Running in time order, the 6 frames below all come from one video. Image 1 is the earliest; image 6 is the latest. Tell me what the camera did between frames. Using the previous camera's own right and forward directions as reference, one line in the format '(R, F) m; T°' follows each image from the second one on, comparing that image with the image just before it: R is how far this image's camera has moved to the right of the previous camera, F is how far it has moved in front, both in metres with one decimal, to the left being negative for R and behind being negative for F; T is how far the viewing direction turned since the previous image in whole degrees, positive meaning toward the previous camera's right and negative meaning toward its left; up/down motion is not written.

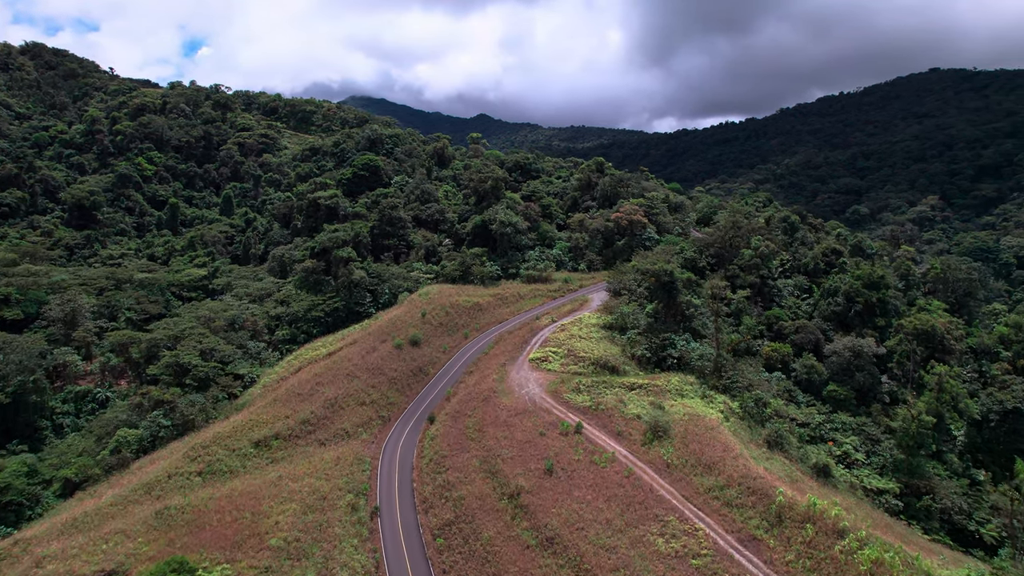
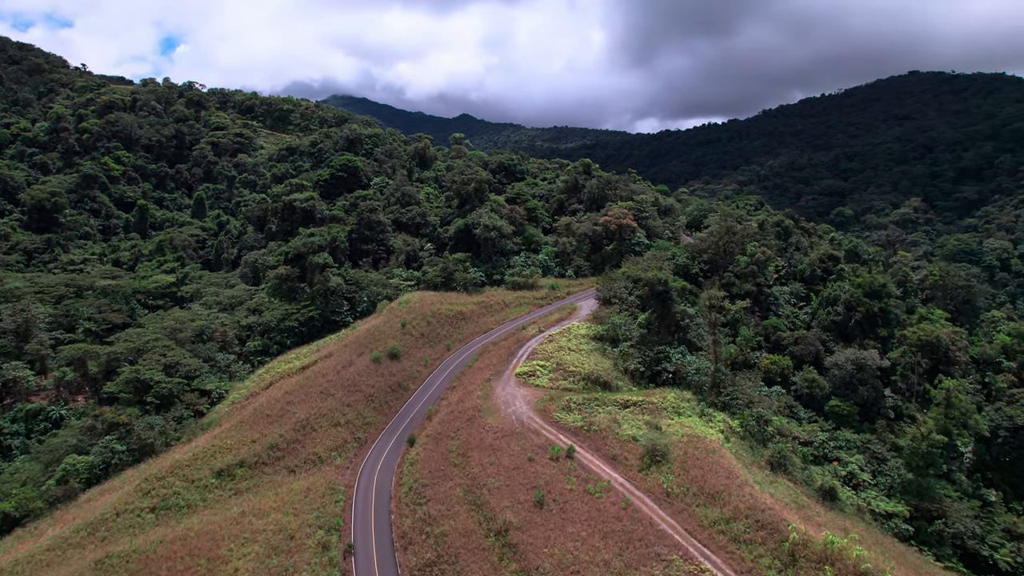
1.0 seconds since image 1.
(-0.1, +2.3) m; +2°
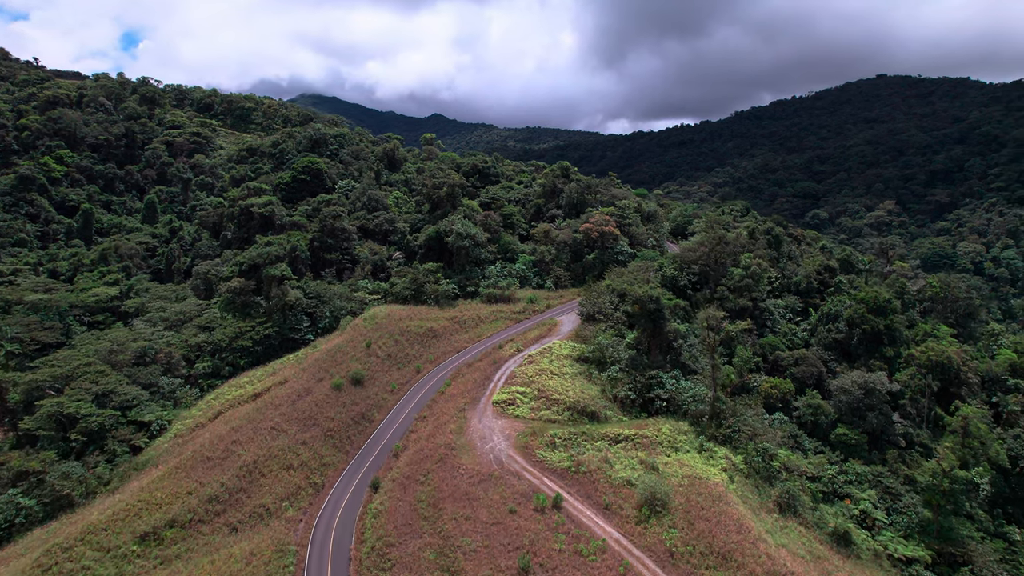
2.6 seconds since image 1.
(0.0, +3.6) m; +3°
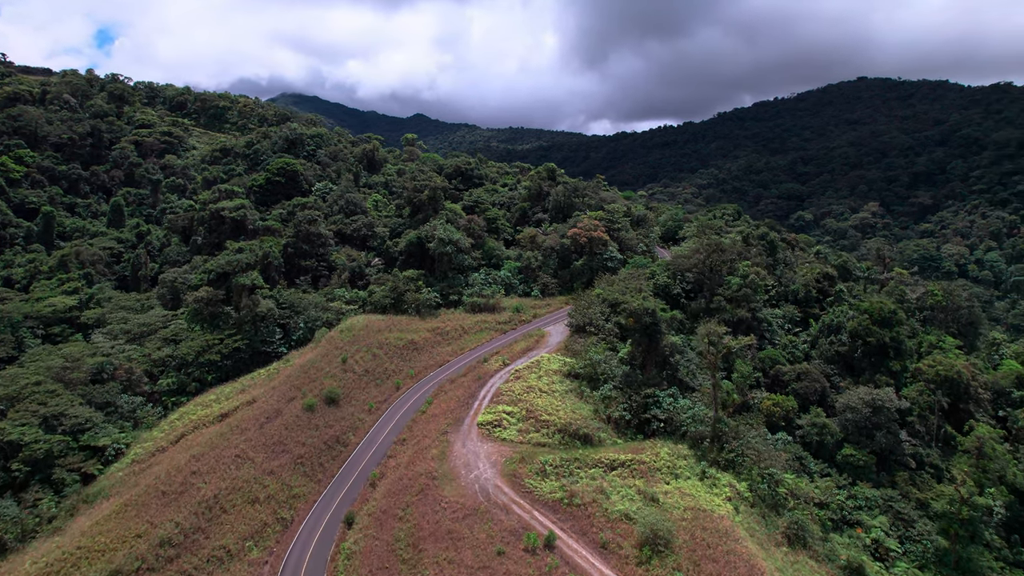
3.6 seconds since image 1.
(-0.1, +2.2) m; +2°
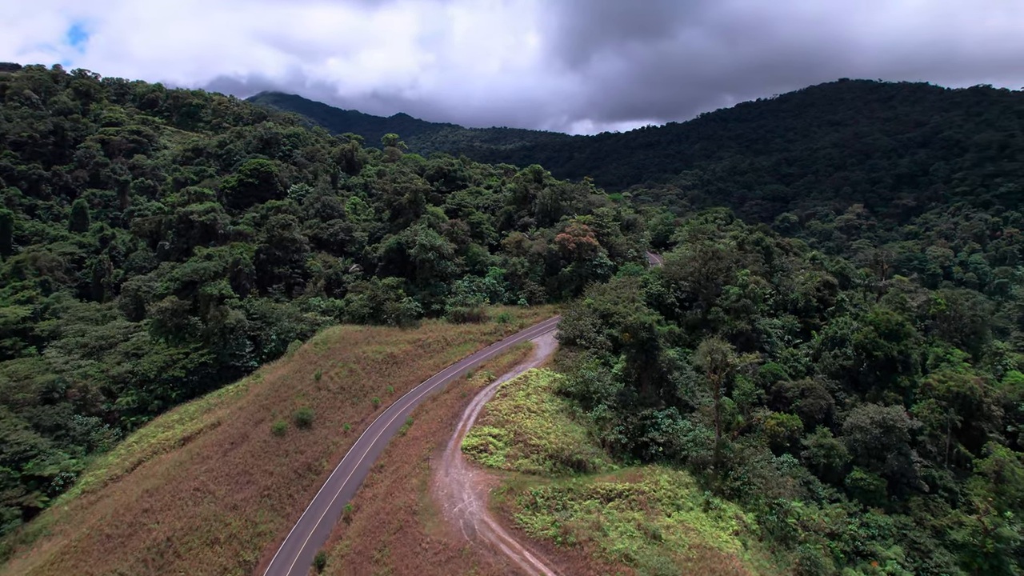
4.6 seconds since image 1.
(-0.1, +2.2) m; +2°
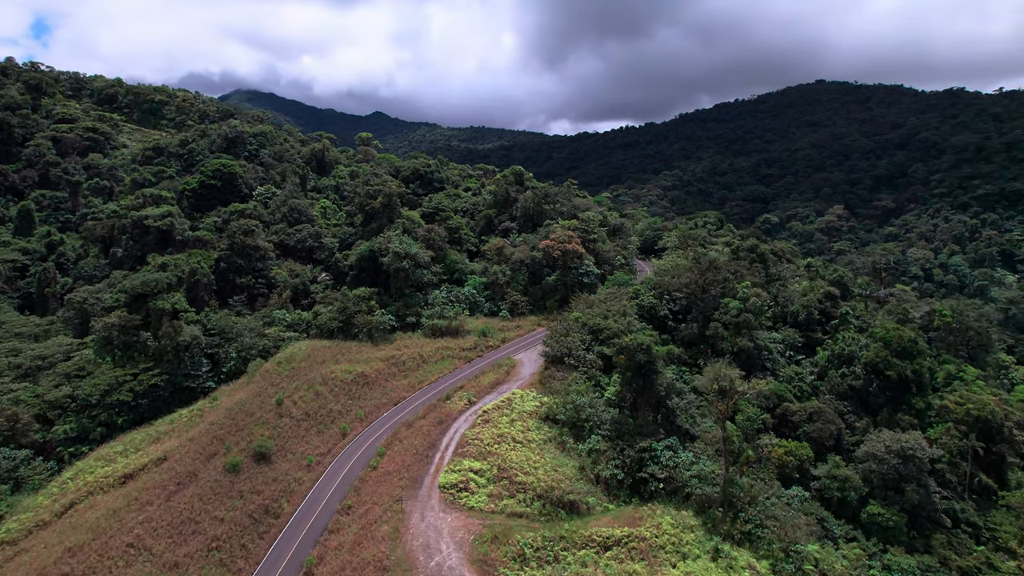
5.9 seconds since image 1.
(-0.1, +2.9) m; +2°
